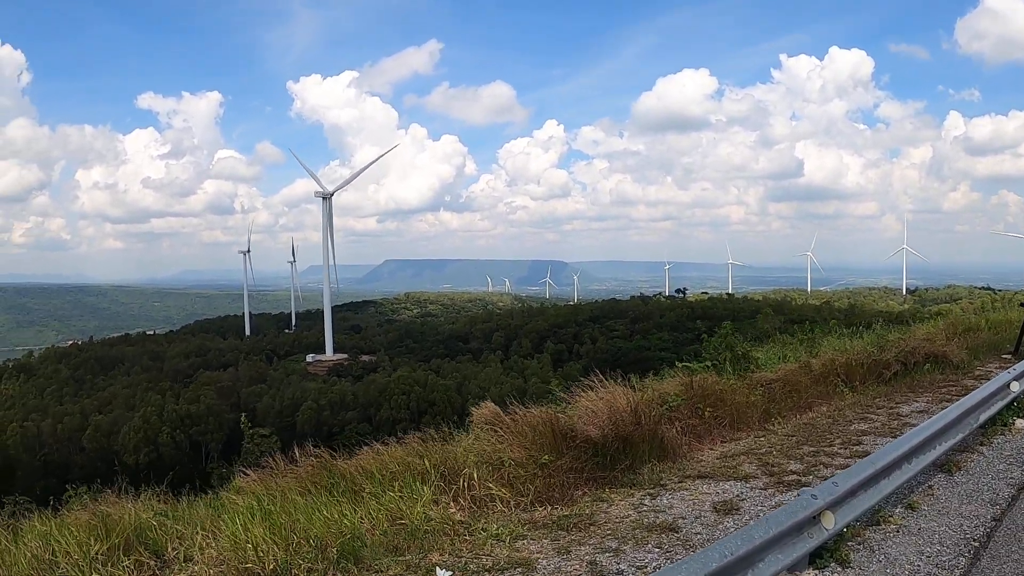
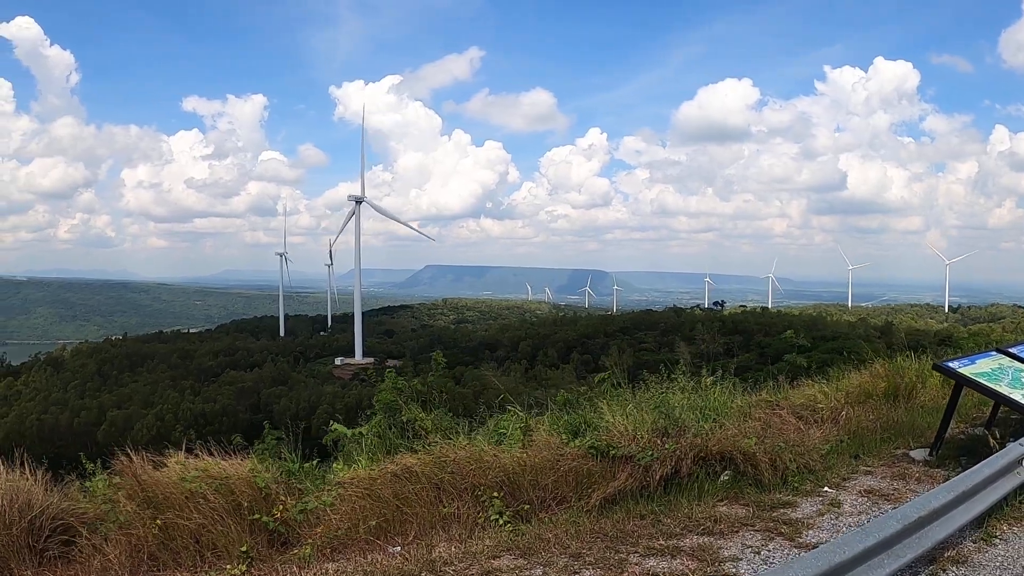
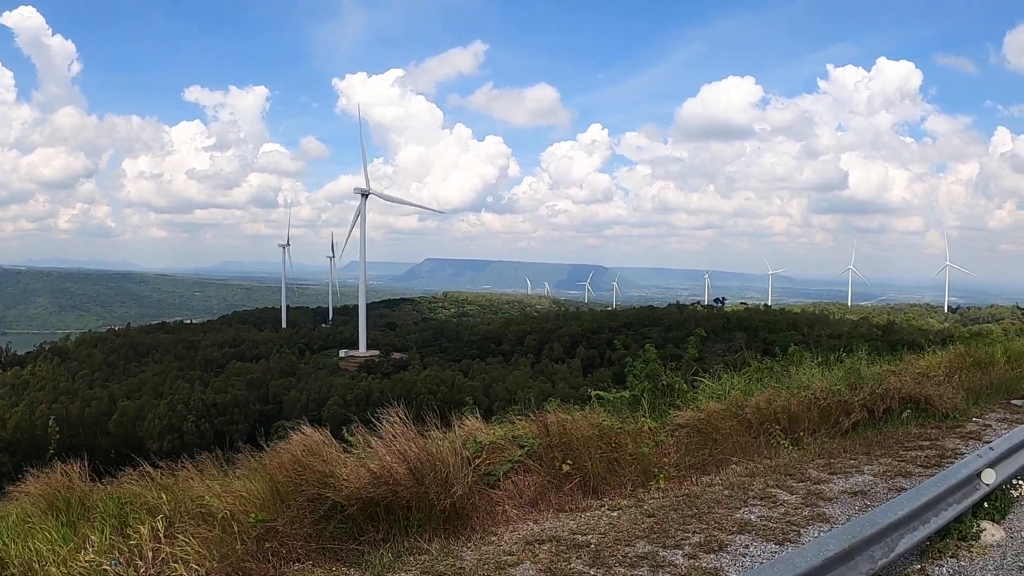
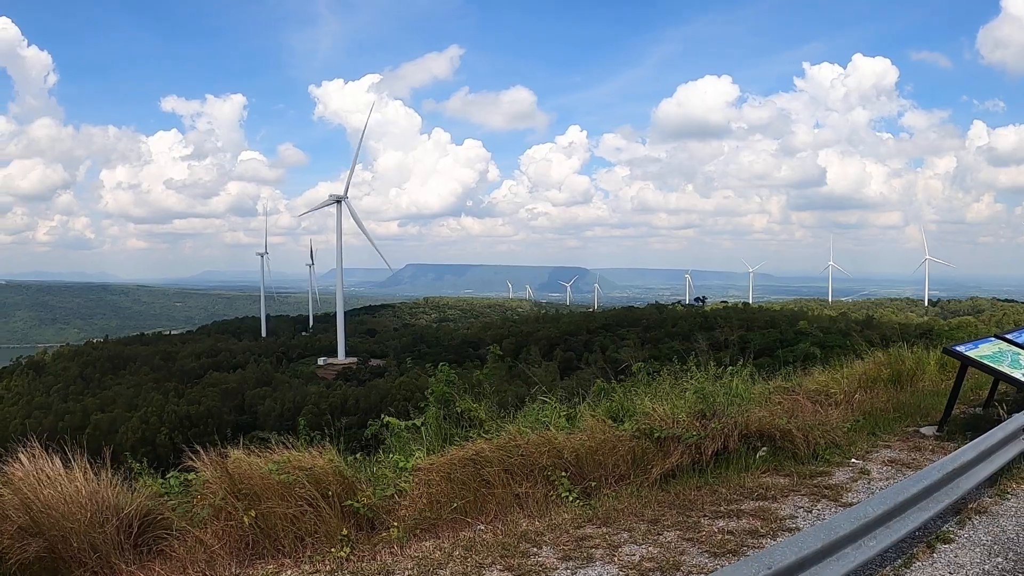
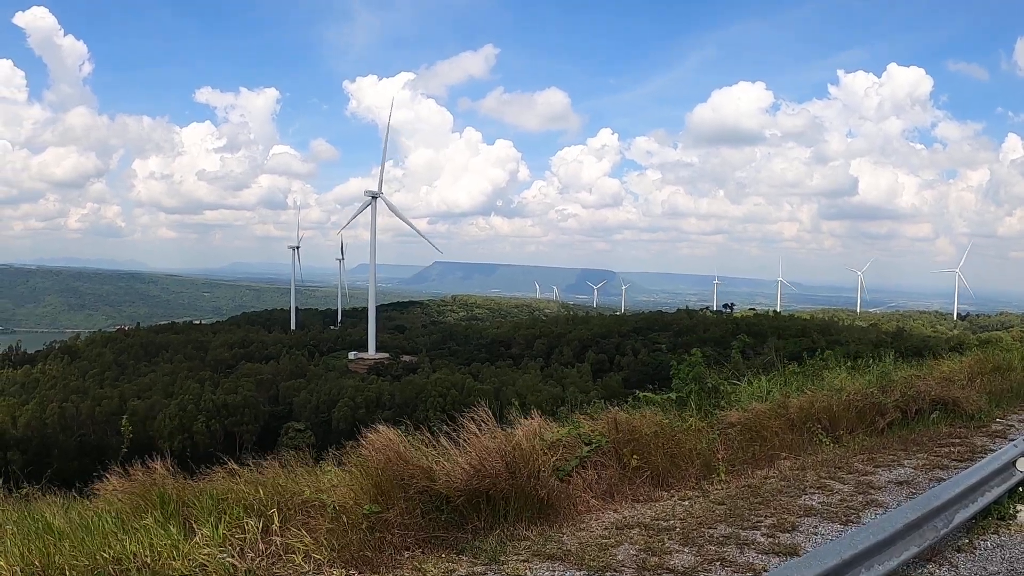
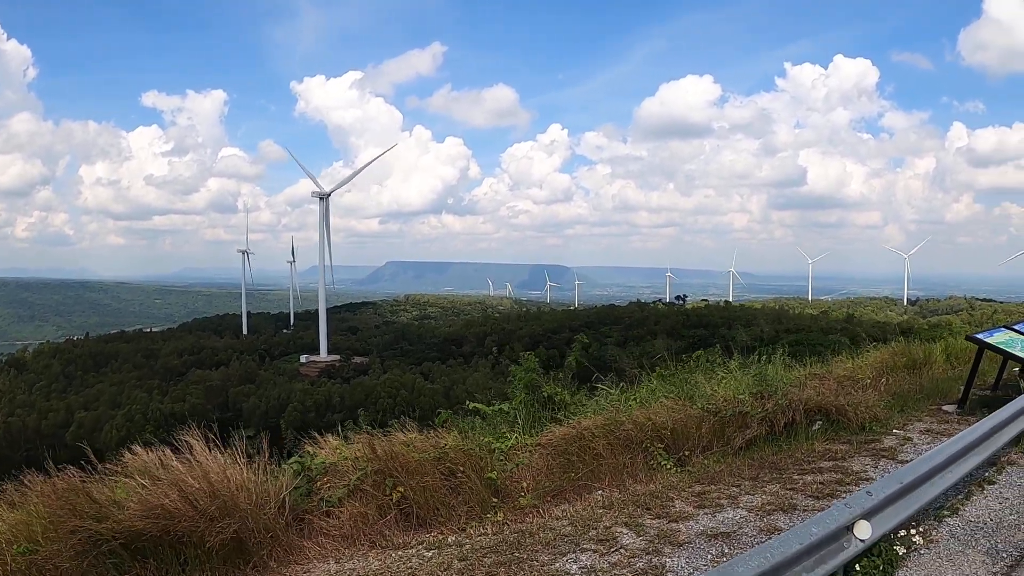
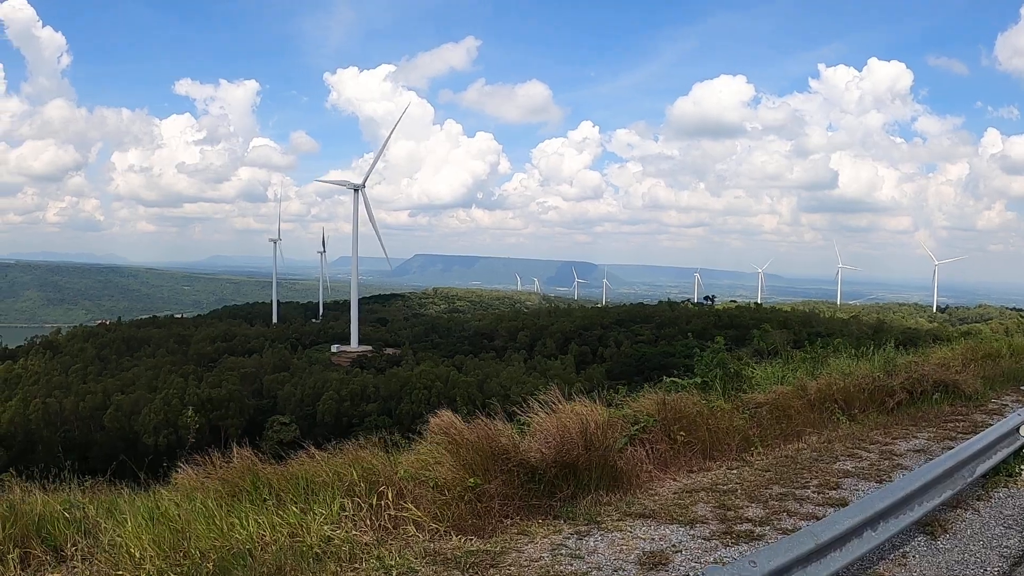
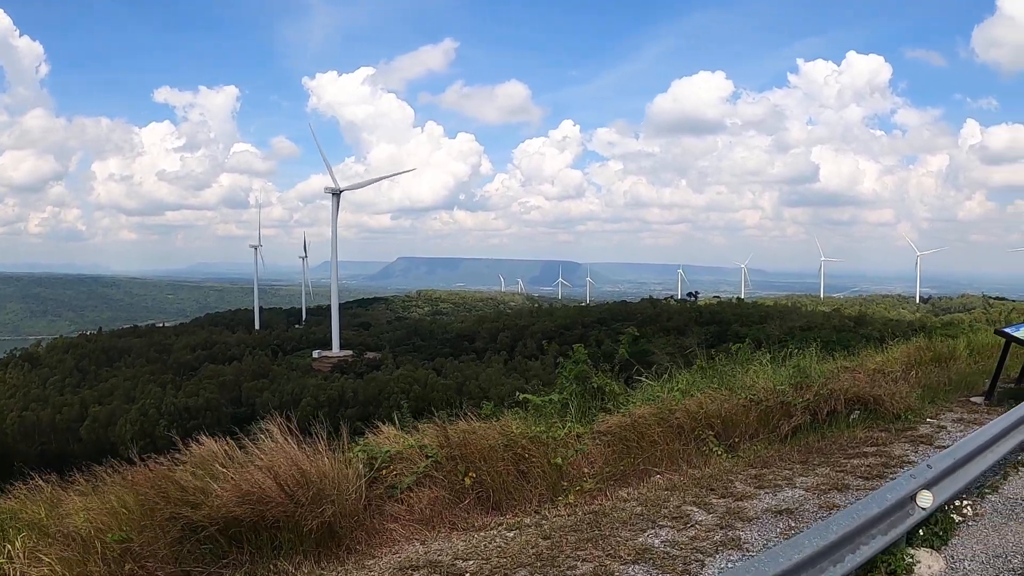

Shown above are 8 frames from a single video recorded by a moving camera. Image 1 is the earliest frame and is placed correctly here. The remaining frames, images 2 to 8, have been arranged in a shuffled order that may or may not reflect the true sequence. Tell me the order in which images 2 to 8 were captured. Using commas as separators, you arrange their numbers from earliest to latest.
7, 5, 3, 8, 6, 4, 2
